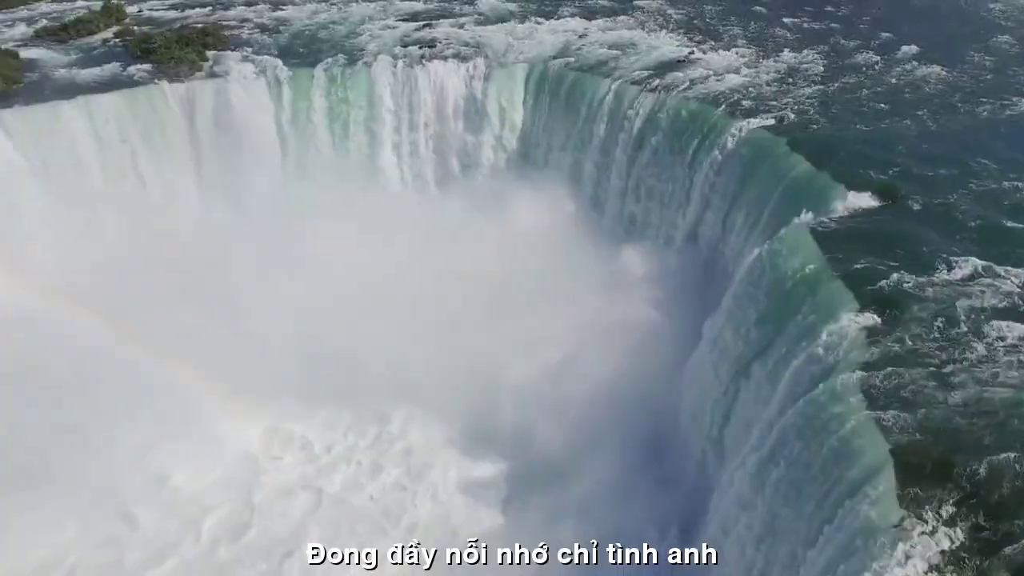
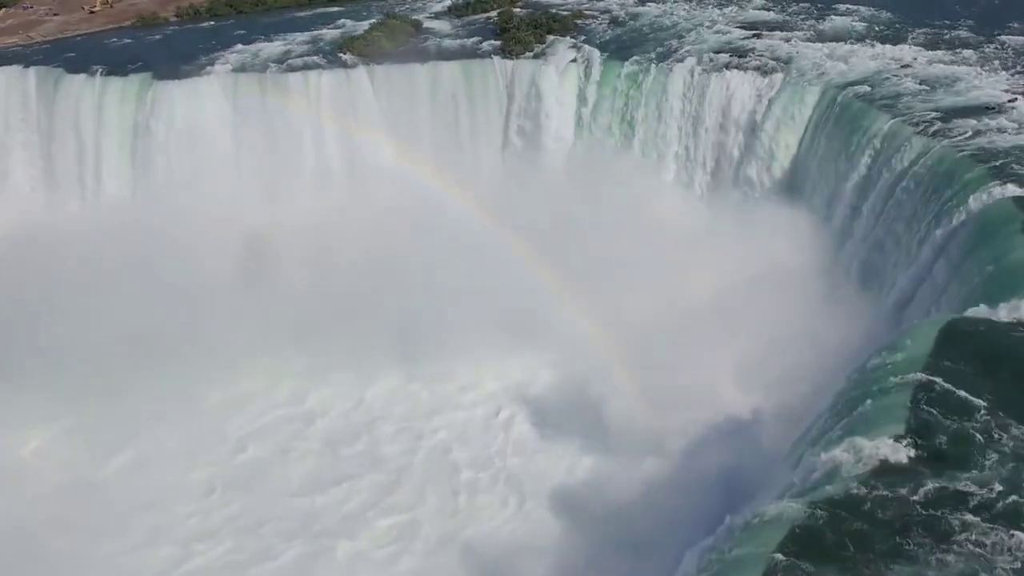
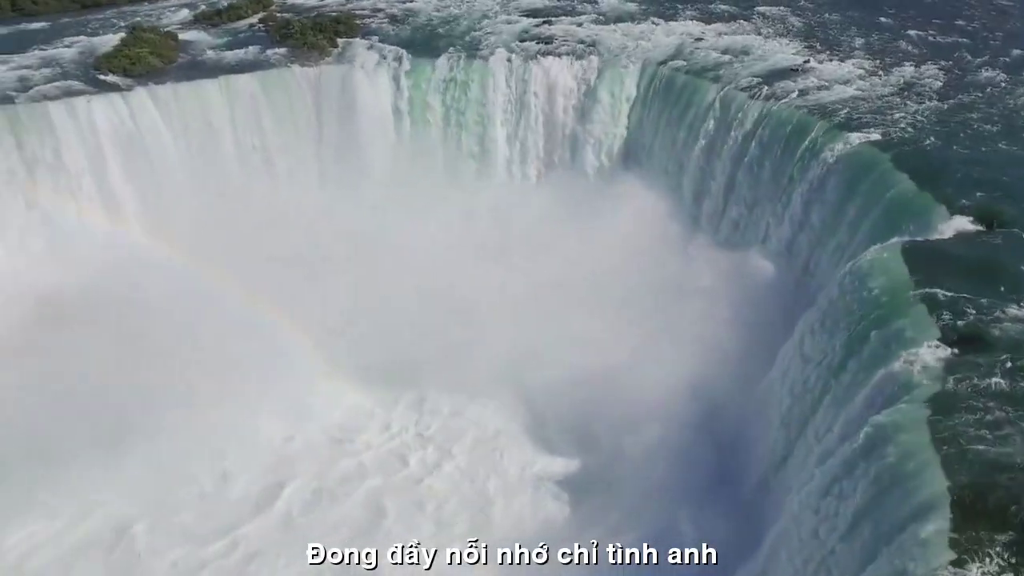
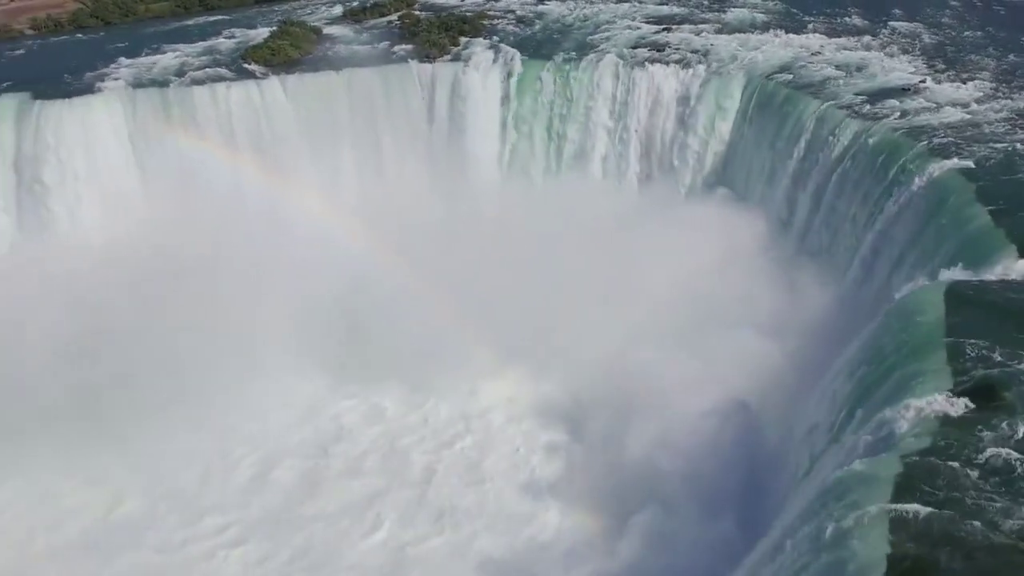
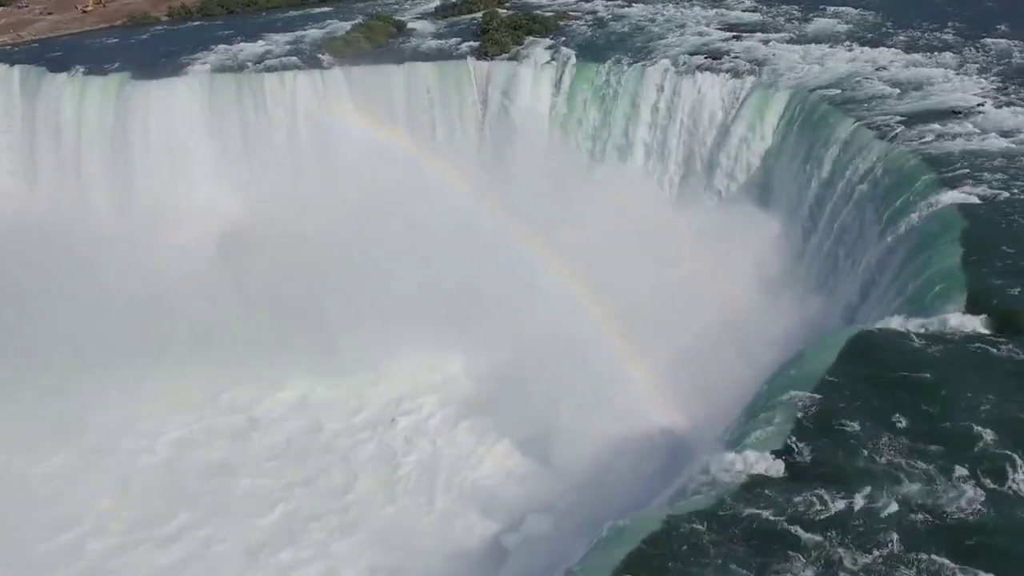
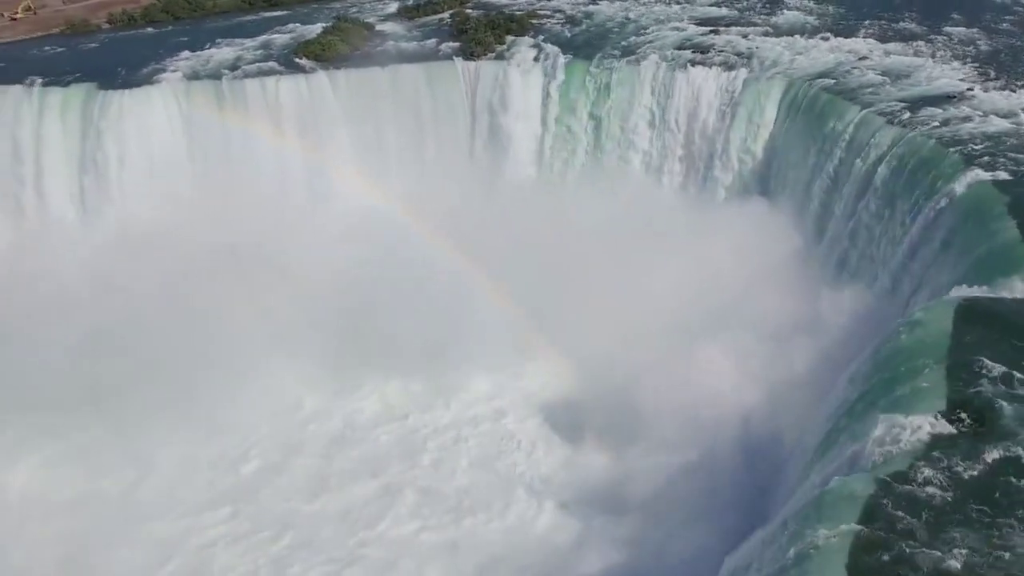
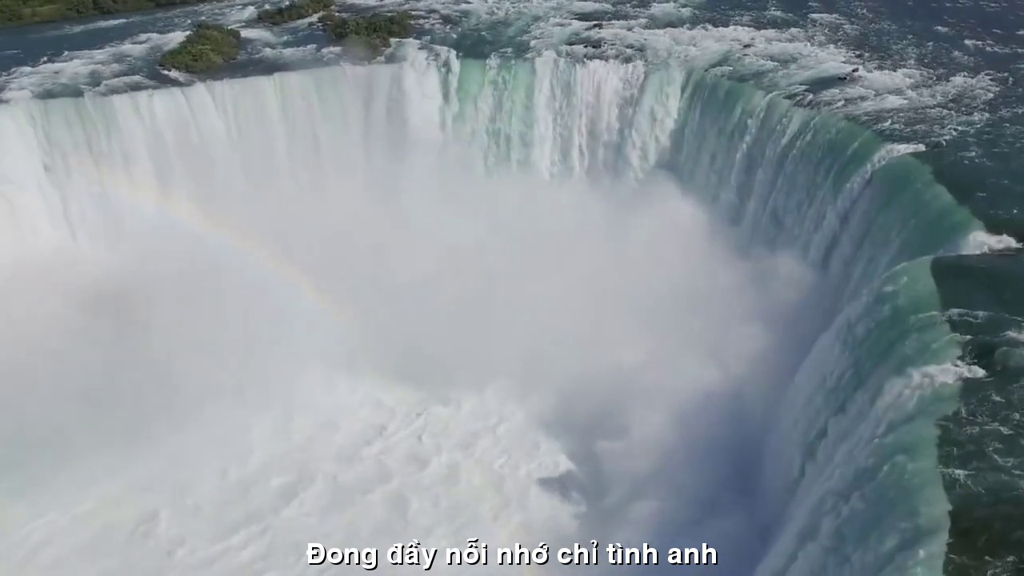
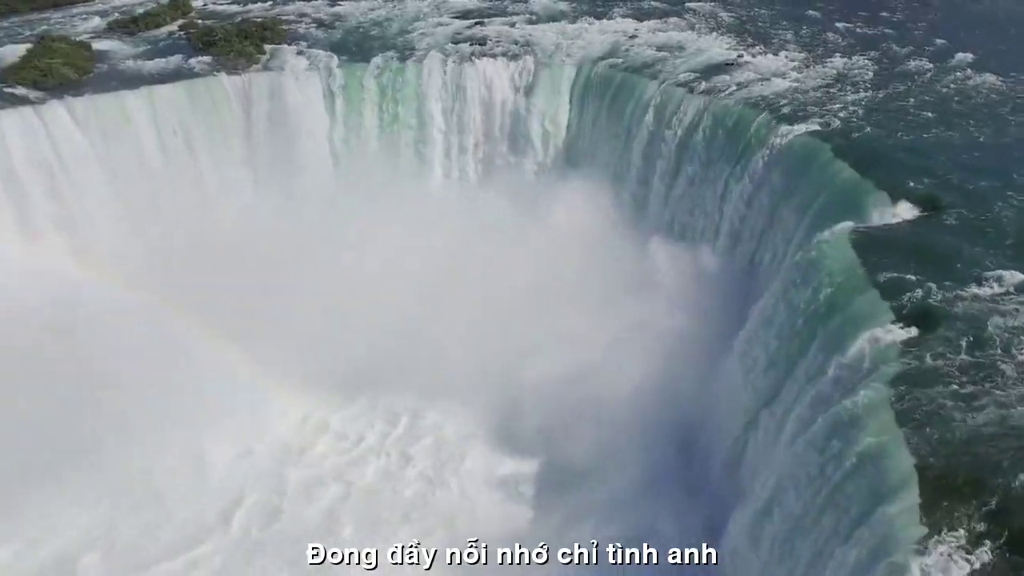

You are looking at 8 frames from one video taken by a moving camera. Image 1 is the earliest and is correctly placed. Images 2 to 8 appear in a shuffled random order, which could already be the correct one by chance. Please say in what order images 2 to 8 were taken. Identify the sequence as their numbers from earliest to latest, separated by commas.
8, 3, 7, 4, 6, 2, 5
